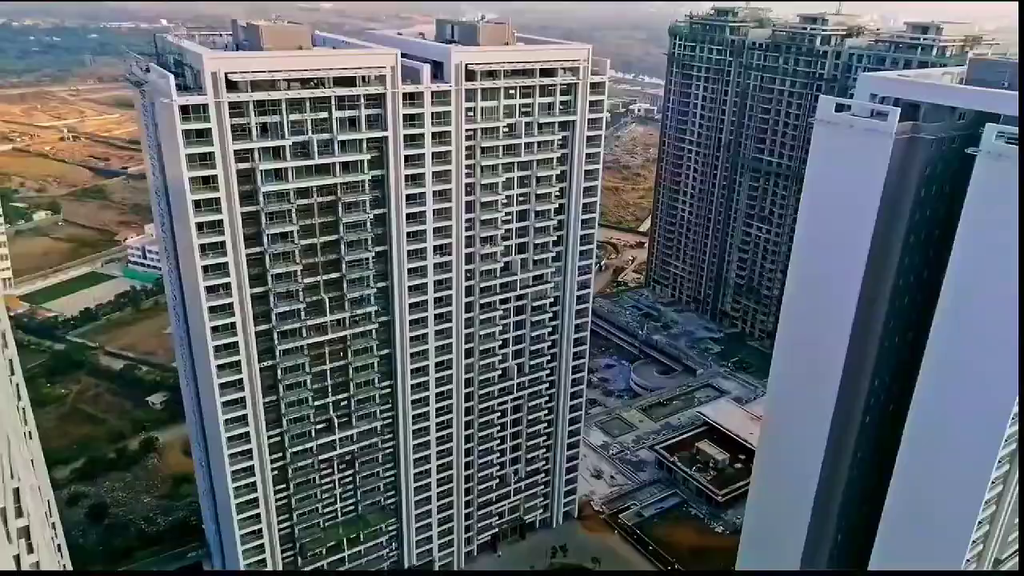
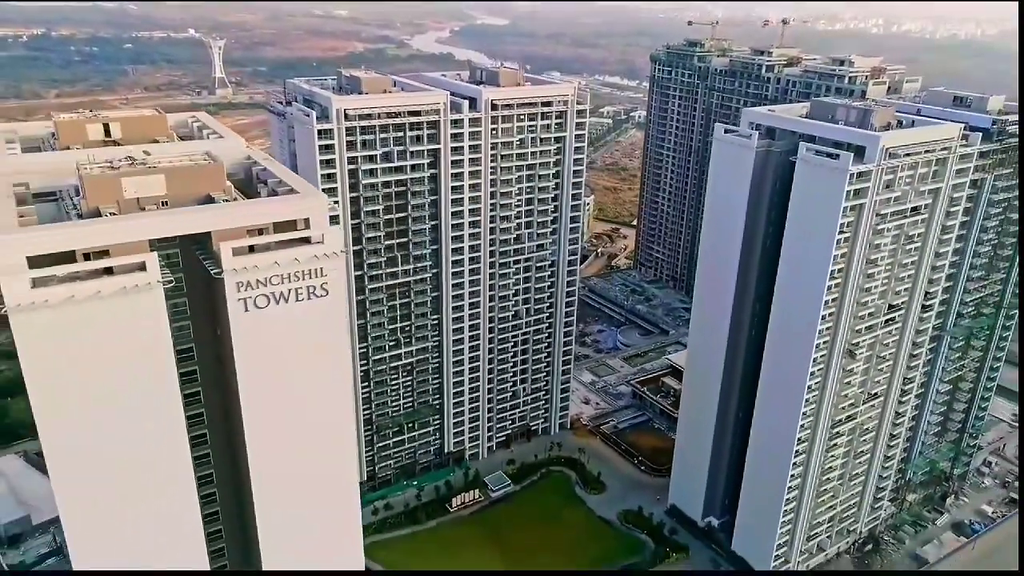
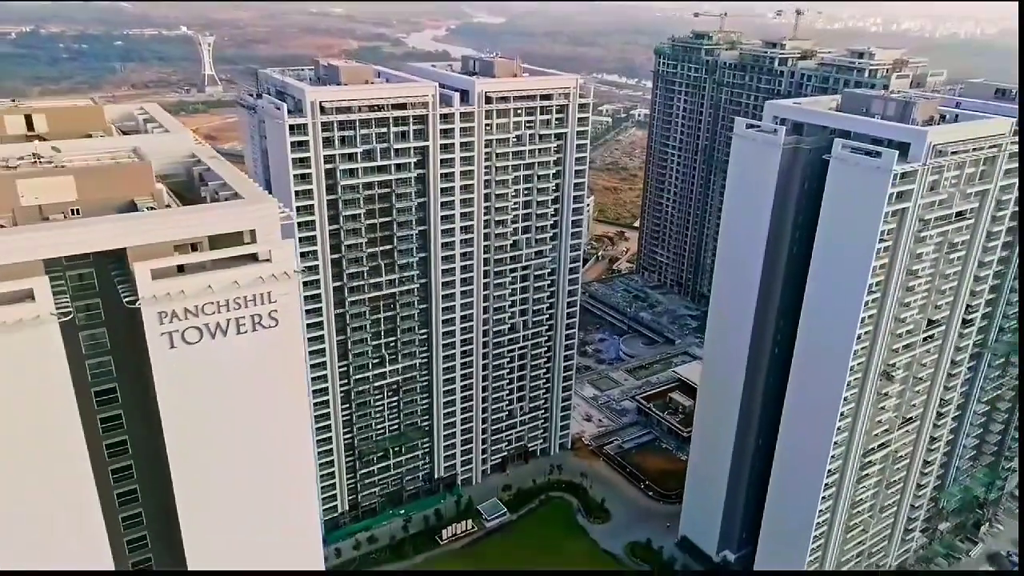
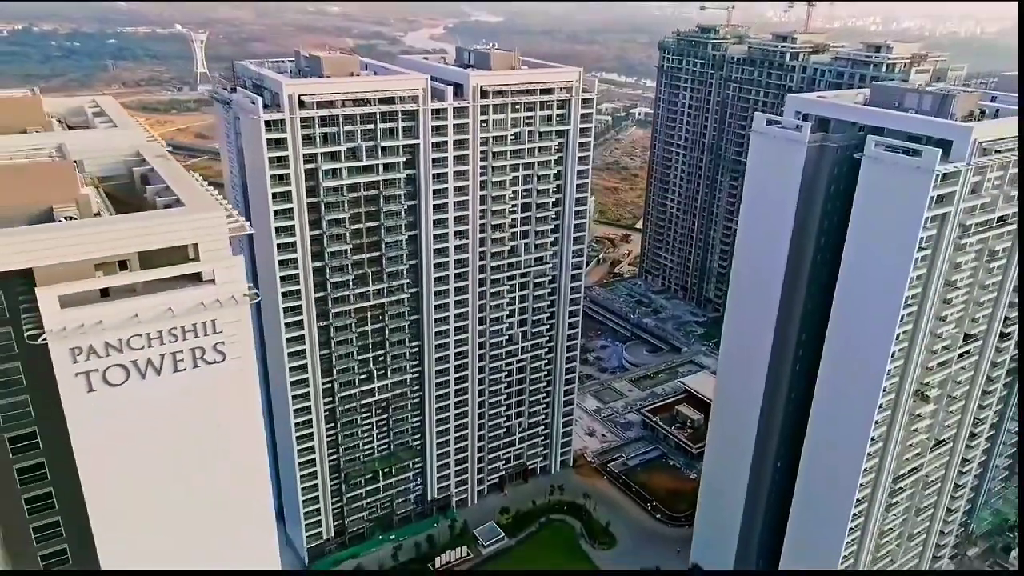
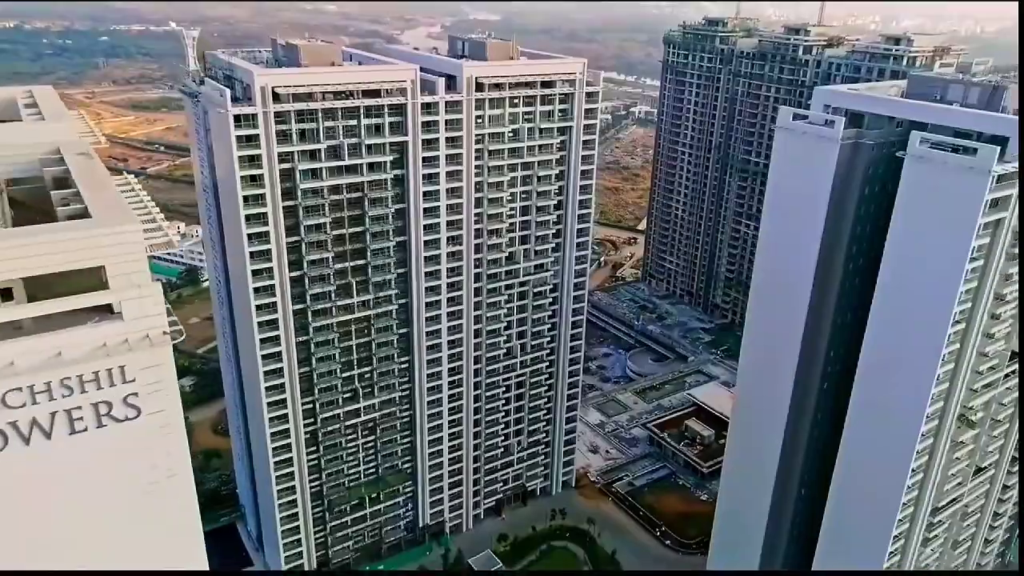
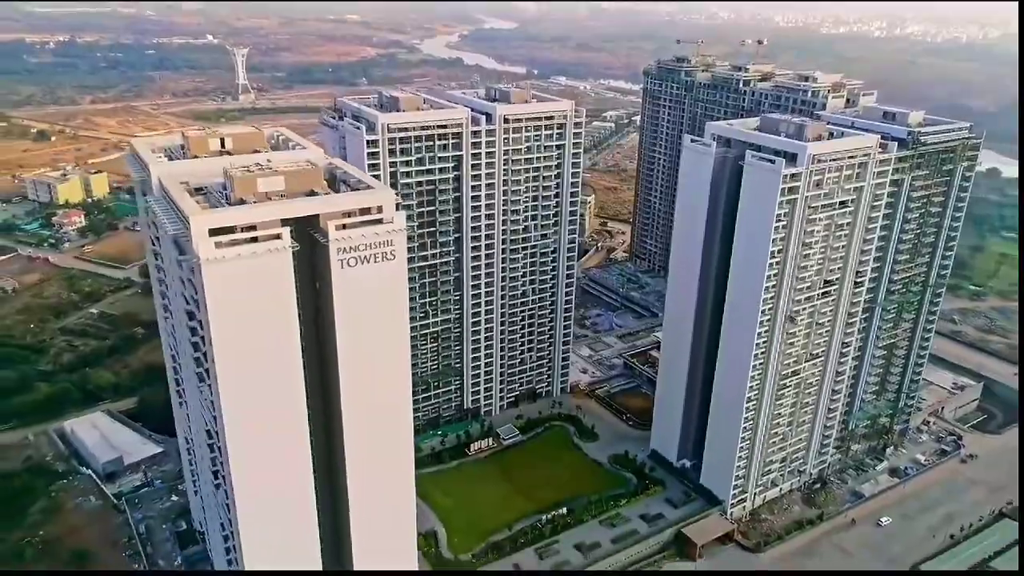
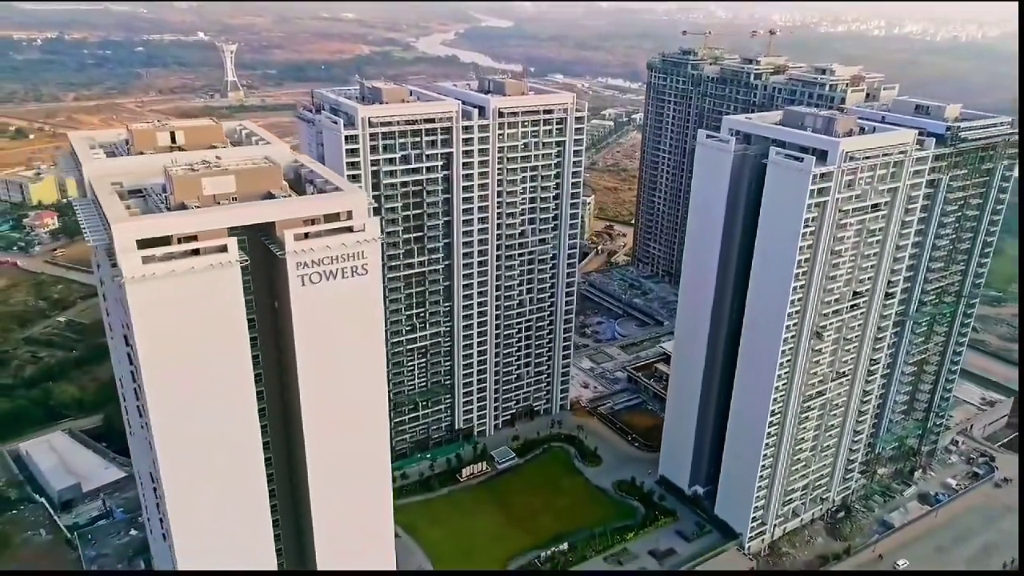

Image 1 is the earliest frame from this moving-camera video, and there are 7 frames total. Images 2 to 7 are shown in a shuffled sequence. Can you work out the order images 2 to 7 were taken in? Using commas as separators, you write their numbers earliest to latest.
5, 4, 3, 2, 7, 6
